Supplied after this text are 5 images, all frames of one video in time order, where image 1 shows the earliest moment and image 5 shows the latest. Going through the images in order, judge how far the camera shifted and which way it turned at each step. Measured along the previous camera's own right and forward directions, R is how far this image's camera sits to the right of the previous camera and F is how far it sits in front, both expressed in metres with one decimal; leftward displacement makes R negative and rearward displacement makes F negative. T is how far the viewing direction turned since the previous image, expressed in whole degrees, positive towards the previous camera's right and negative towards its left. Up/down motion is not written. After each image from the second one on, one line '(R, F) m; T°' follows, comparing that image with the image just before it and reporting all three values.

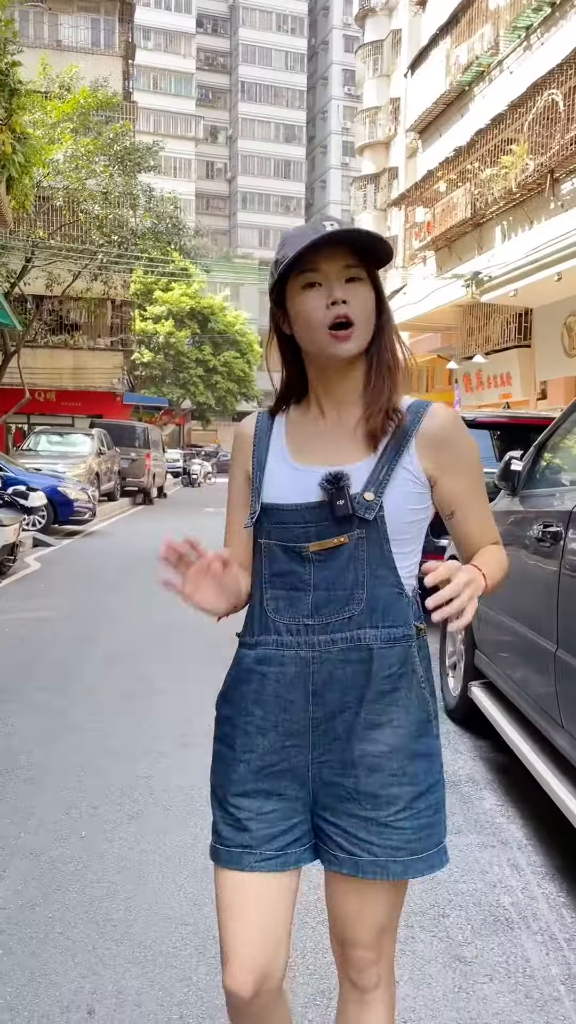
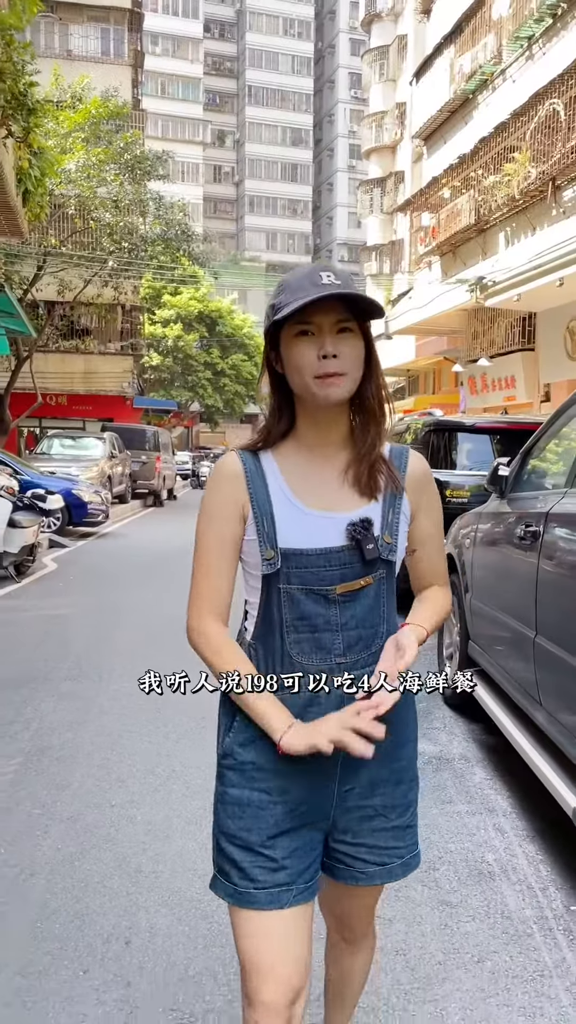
(0.0, -0.4) m; -1°
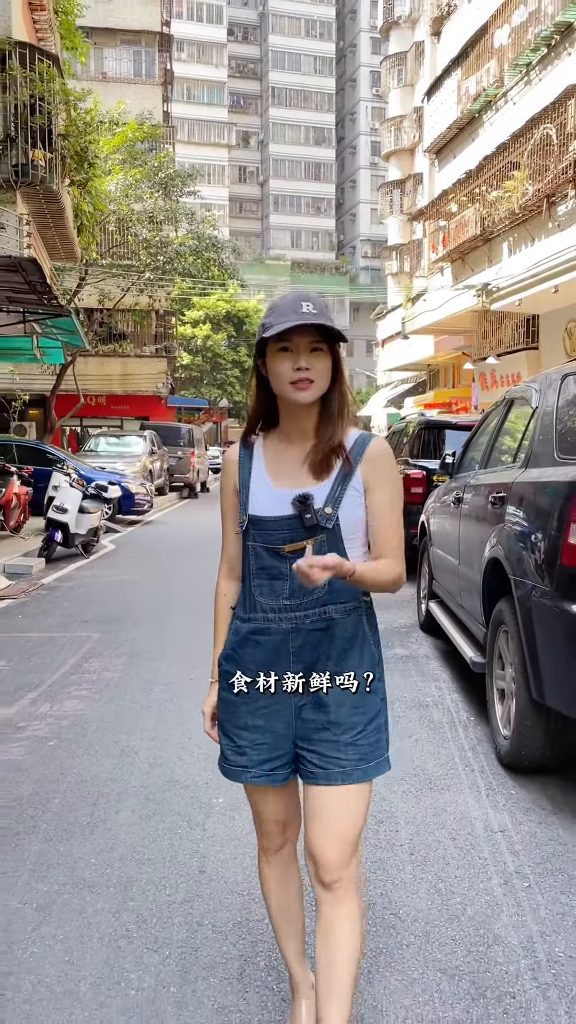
(+0.1, -2.1) m; -2°
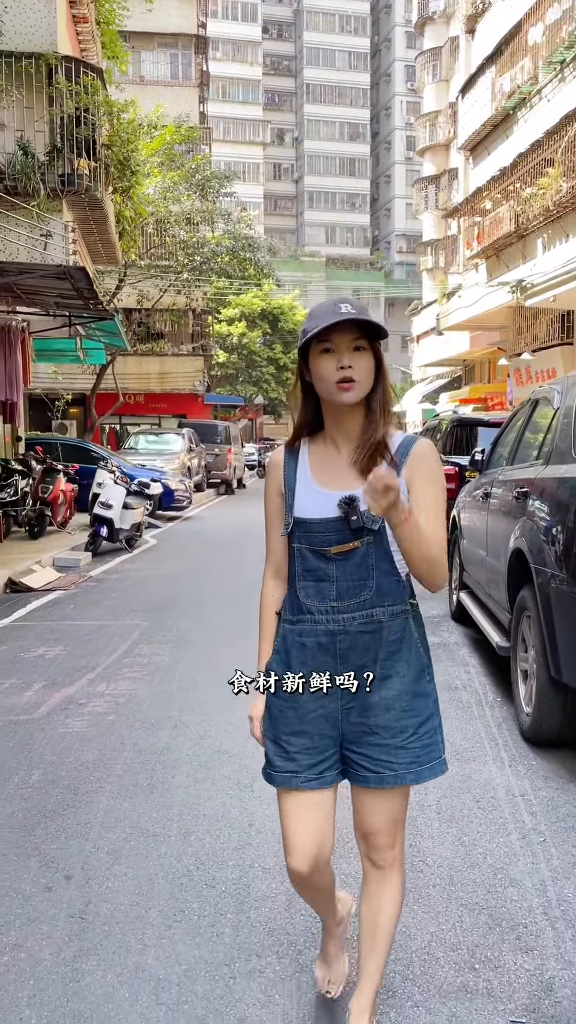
(0.0, -0.4) m; -2°
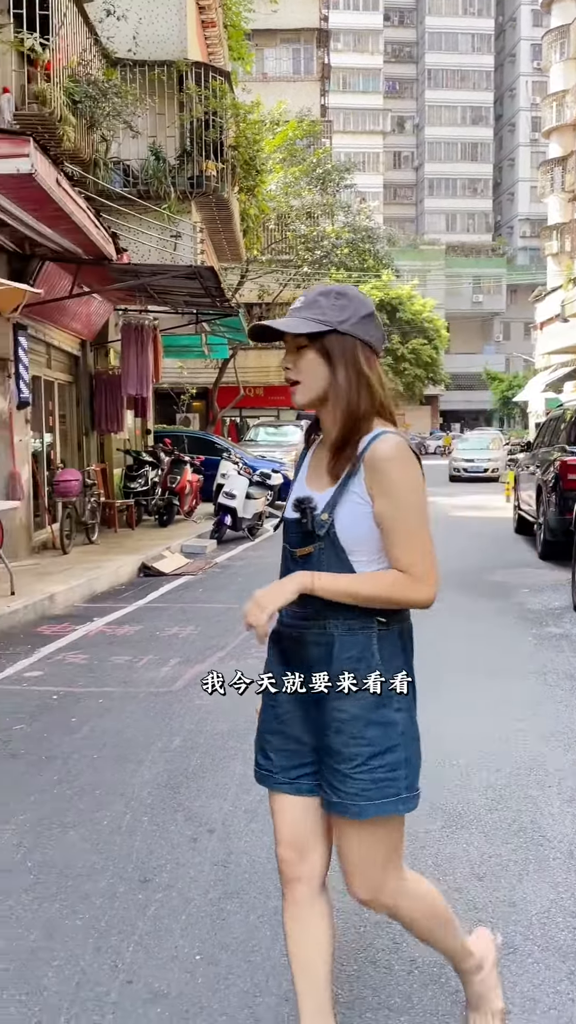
(0.0, -0.2) m; -8°
